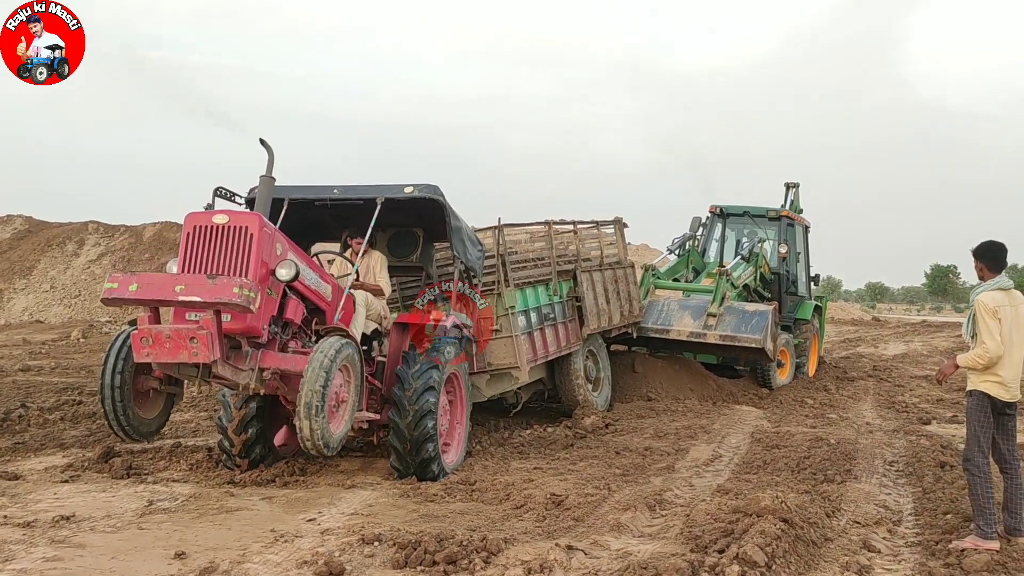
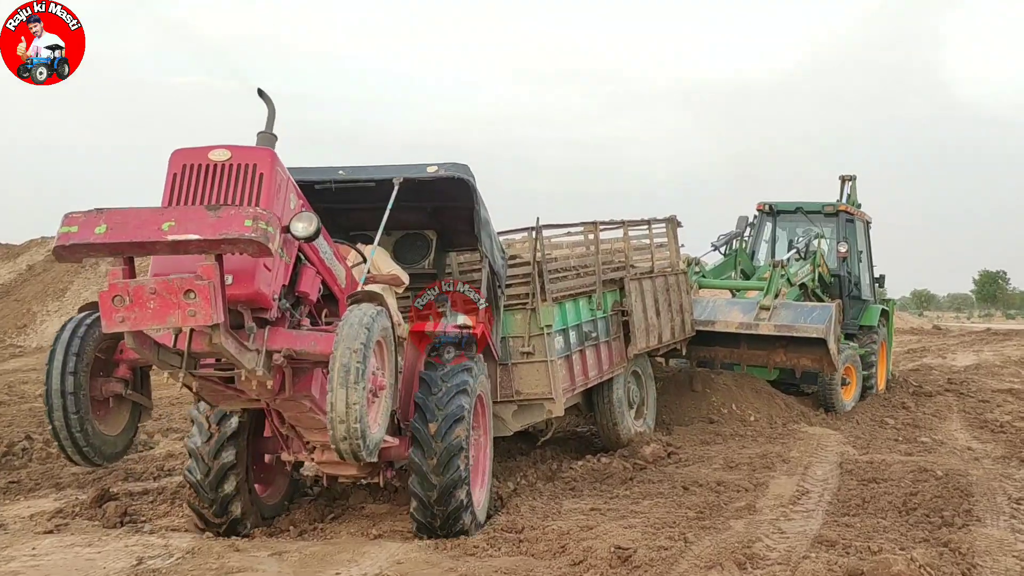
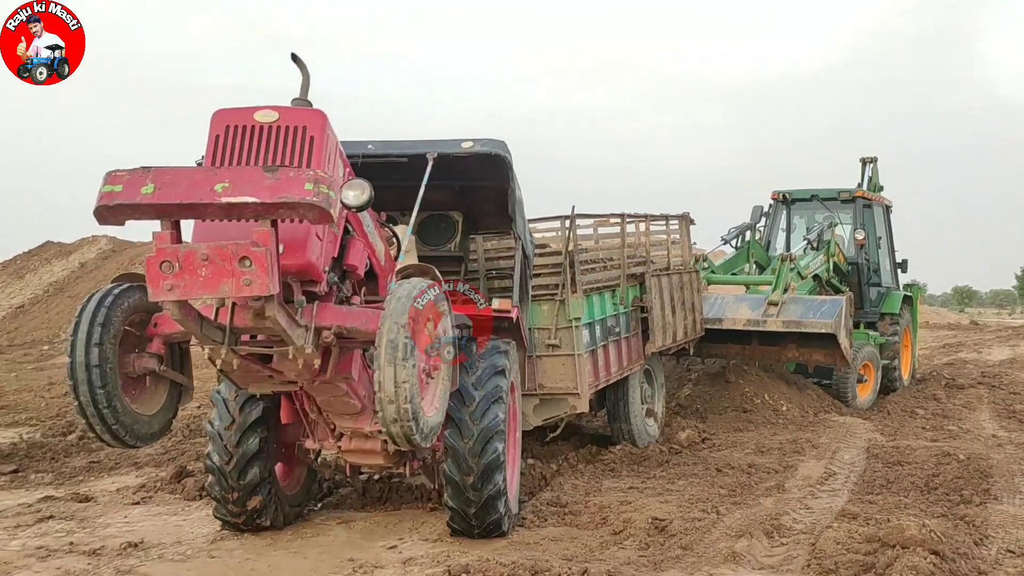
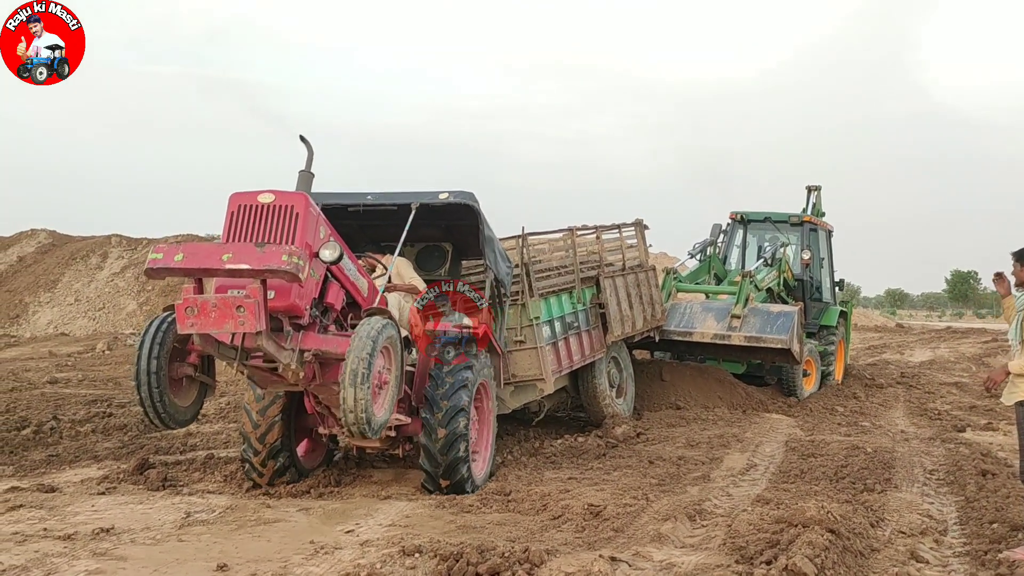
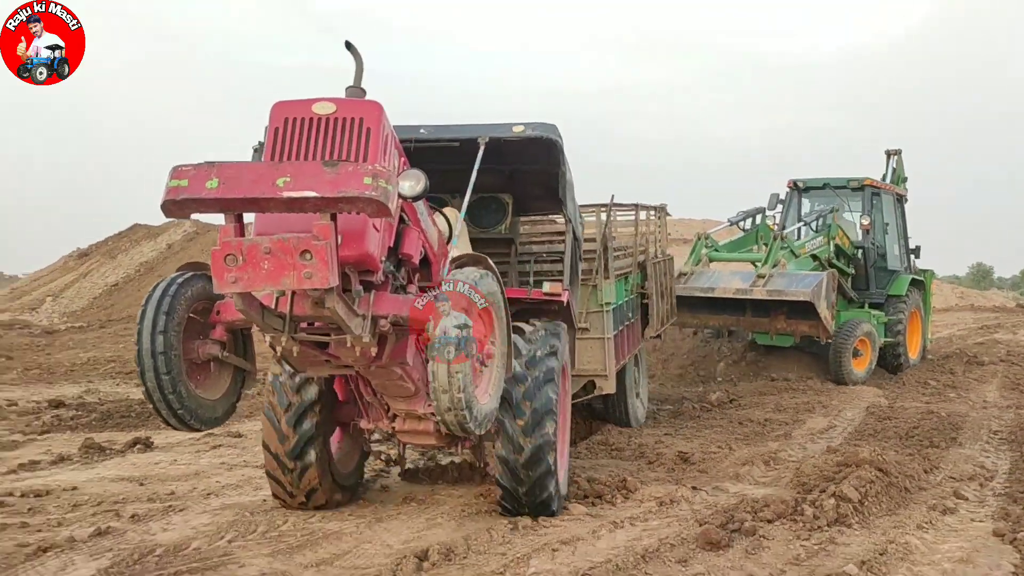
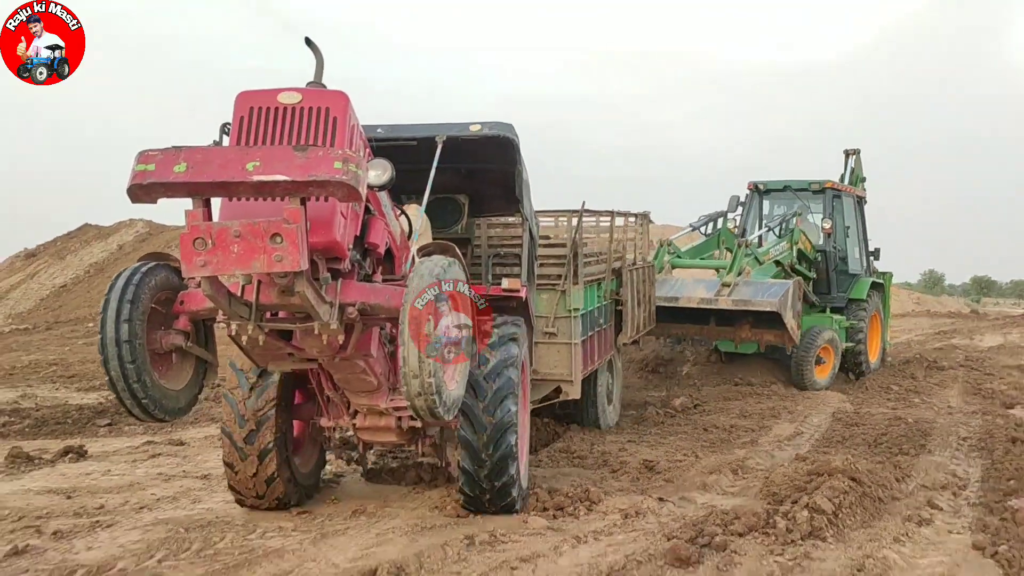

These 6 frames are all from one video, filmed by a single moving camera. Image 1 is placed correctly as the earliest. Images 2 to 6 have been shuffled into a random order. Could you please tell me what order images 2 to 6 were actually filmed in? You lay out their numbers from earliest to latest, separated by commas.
4, 2, 3, 6, 5
